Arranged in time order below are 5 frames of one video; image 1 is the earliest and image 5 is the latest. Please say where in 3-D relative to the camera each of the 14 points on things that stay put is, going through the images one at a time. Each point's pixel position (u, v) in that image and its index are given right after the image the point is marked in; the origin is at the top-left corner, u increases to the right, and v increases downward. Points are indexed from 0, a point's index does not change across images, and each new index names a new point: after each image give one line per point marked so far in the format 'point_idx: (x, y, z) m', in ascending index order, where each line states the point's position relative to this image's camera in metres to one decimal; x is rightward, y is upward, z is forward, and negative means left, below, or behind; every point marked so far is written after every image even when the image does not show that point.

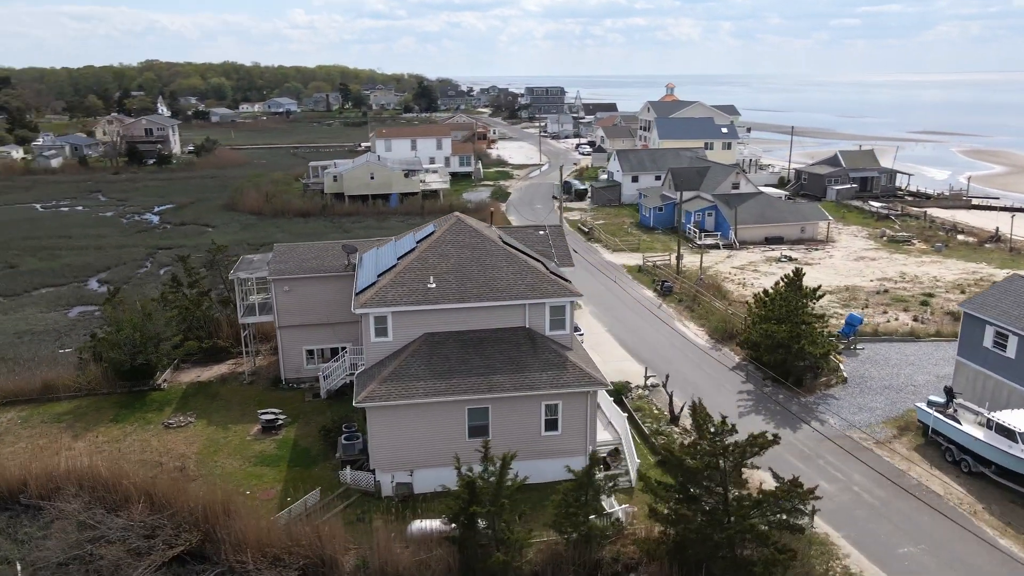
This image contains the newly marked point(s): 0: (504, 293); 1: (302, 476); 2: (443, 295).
0: (-0.2, -0.1, +19.3) m
1: (-5.5, -4.9, +19.0) m
2: (-1.8, -0.2, +19.0) m
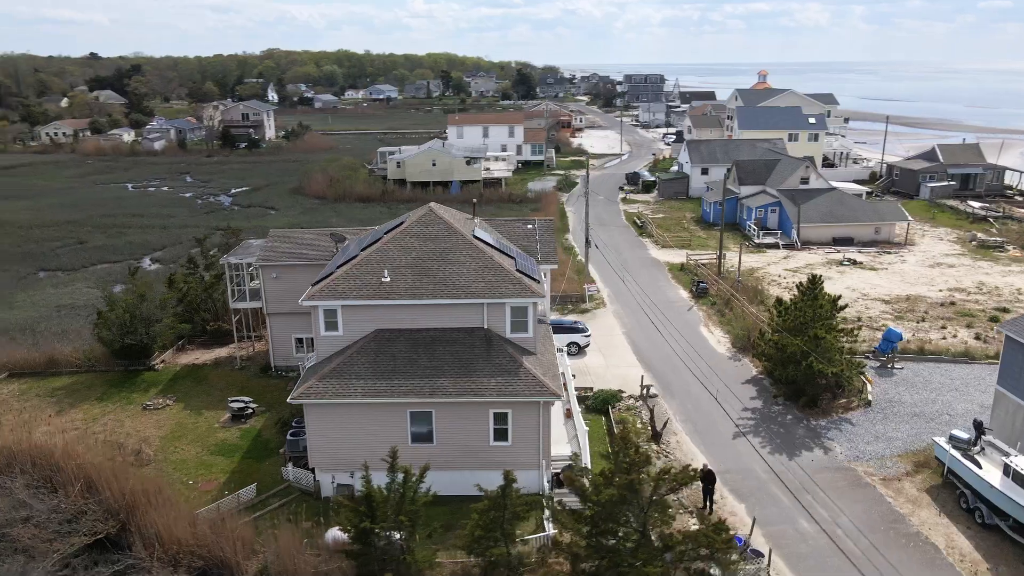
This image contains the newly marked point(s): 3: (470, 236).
0: (-1.3, -0.1, +18.1) m
1: (-6.7, -4.6, +18.6) m
2: (-2.9, -0.1, +18.0) m
3: (-1.1, +1.4, +19.7) m
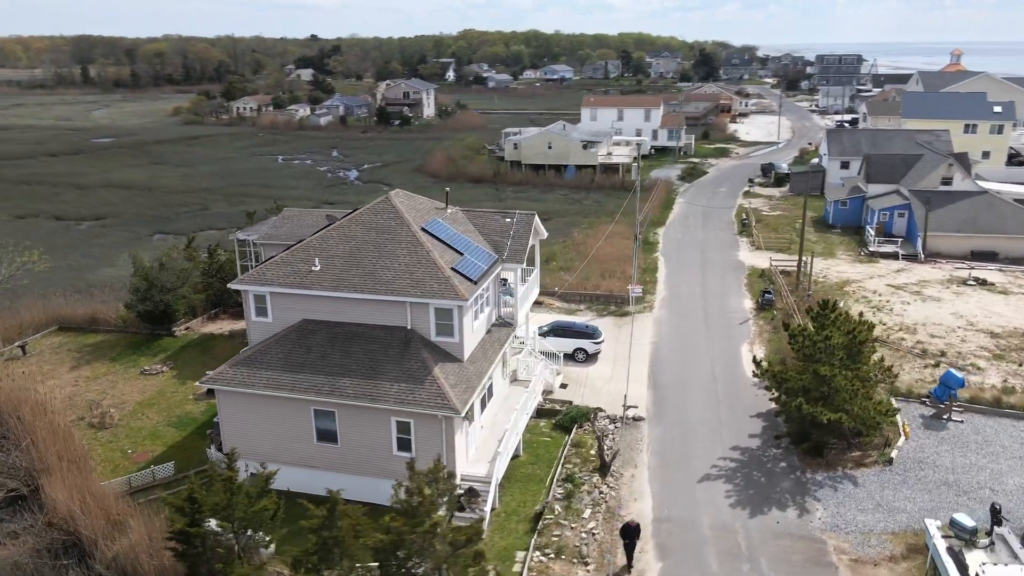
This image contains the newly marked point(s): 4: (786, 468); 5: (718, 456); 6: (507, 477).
0: (-3.0, 0.0, +16.9) m
1: (-8.4, -4.1, +18.9) m
2: (-4.5, +0.2, +17.3) m
3: (-2.3, +1.5, +18.4) m
4: (+6.7, -4.4, +17.8) m
5: (+5.3, -4.2, +18.6) m
6: (-0.1, -4.6, +17.6) m
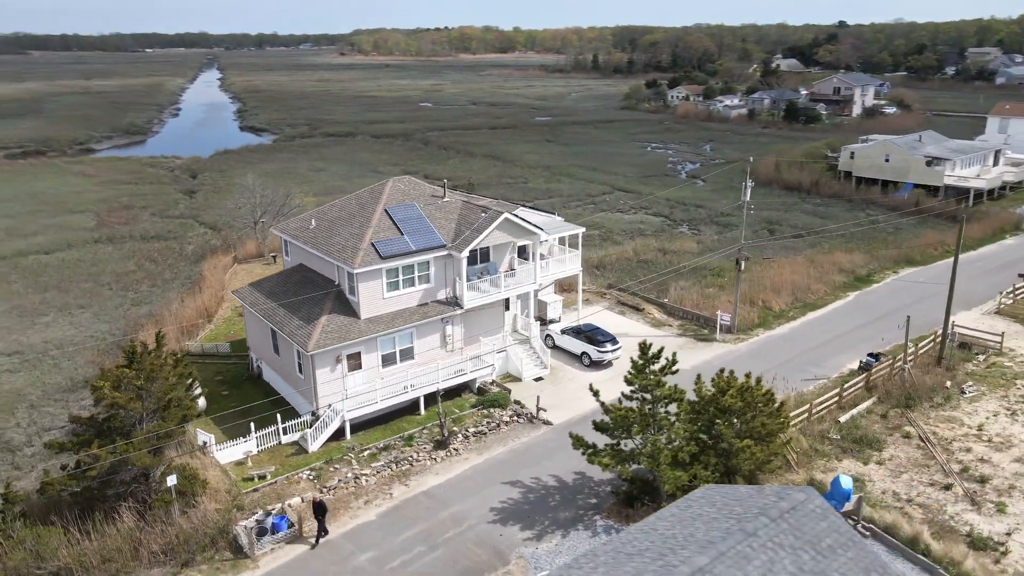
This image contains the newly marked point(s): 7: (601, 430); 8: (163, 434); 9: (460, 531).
0: (-5.5, +1.2, +21.8) m
1: (-9.3, -1.9, +27.0) m
2: (-6.4, +1.6, +23.0) m
3: (-3.8, +2.4, +22.4) m
4: (+1.9, -5.1, +17.1) m
5: (+1.2, -4.7, +18.6) m
6: (-3.7, -3.9, +21.0) m
7: (+2.6, -3.3, +16.7) m
8: (-7.7, -3.3, +16.2) m
9: (-1.1, -5.5, +16.3) m
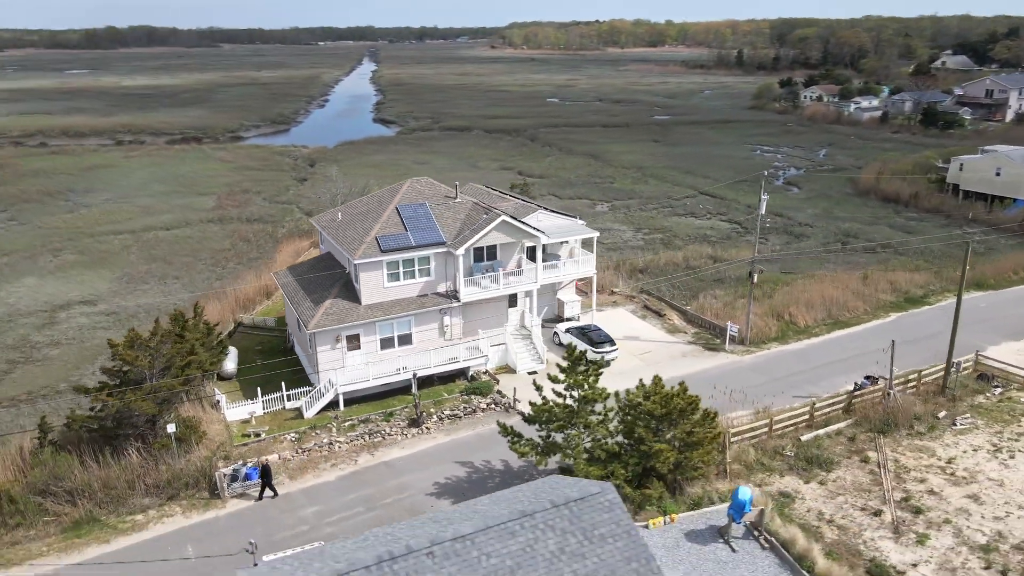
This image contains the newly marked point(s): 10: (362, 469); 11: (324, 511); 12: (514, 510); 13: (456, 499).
0: (-5.6, +1.6, +24.4) m
1: (-8.6, -1.2, +30.3) m
2: (-6.3, +2.1, +25.8) m
3: (-3.8, +2.7, +24.7) m
4: (+0.3, -5.2, +18.6) m
5: (-0.1, -4.7, +20.1) m
6: (-4.3, -3.6, +23.4) m
7: (+1.1, -3.4, +18.0) m
8: (-9.2, -2.7, +19.4) m
9: (-2.8, -5.3, +18.3) m
10: (-4.0, -4.9, +19.7) m
11: (-4.5, -5.5, +17.9) m
12: (+0.4, -3.4, +10.7) m
13: (-1.3, -5.3, +18.3) m
